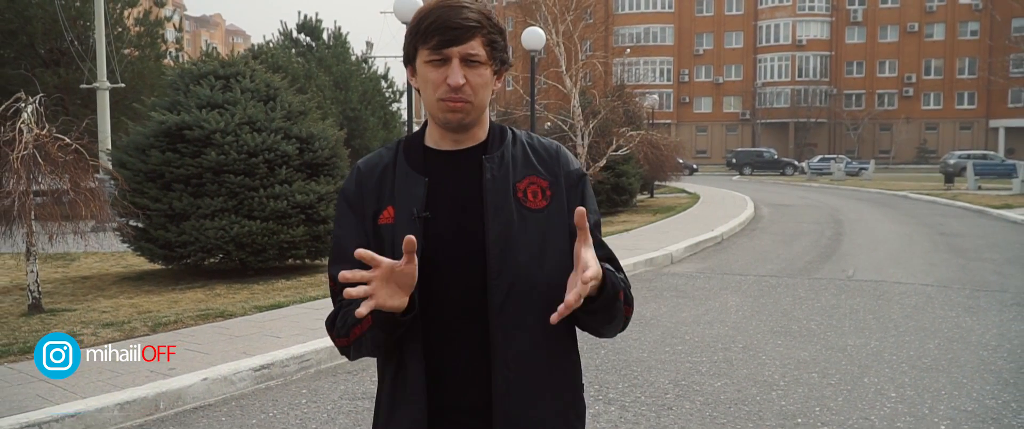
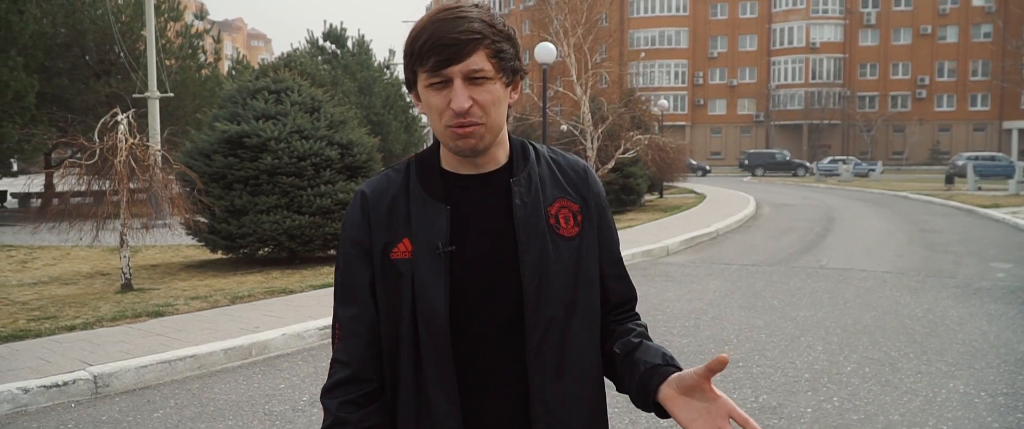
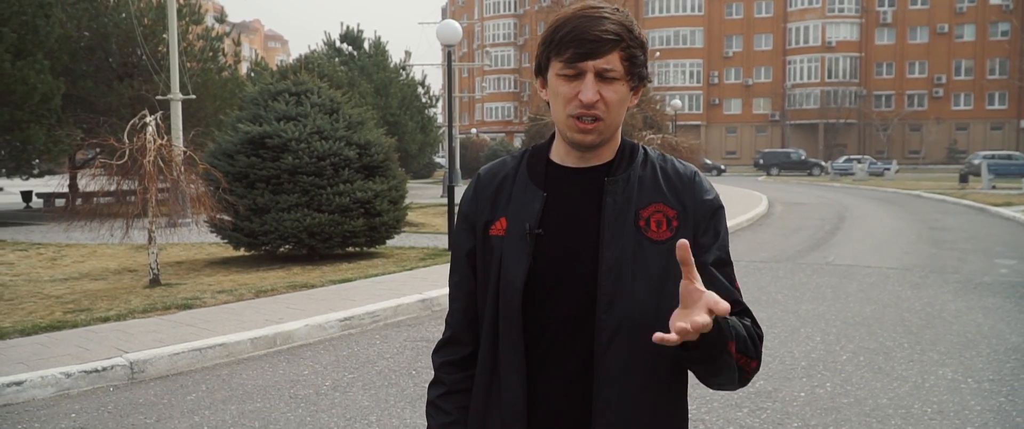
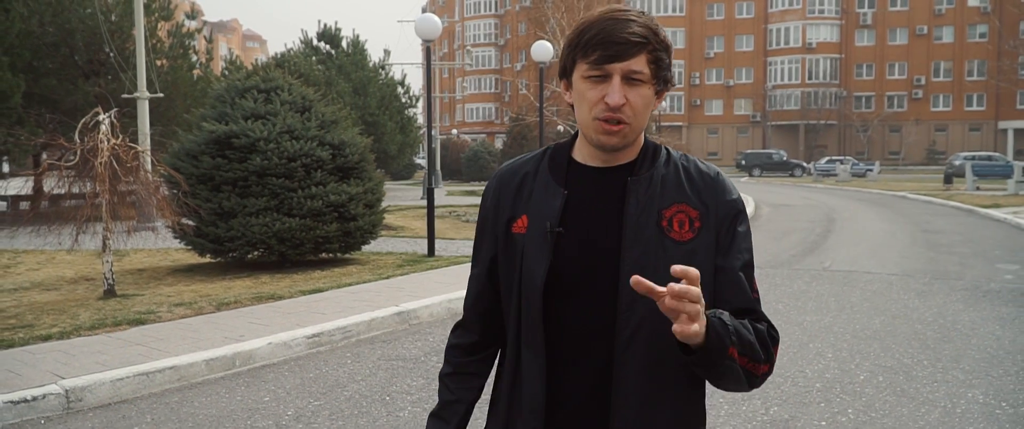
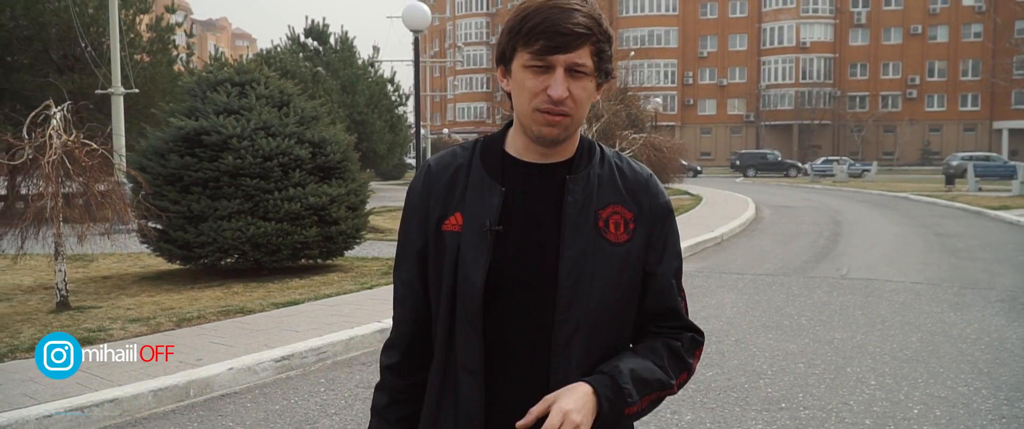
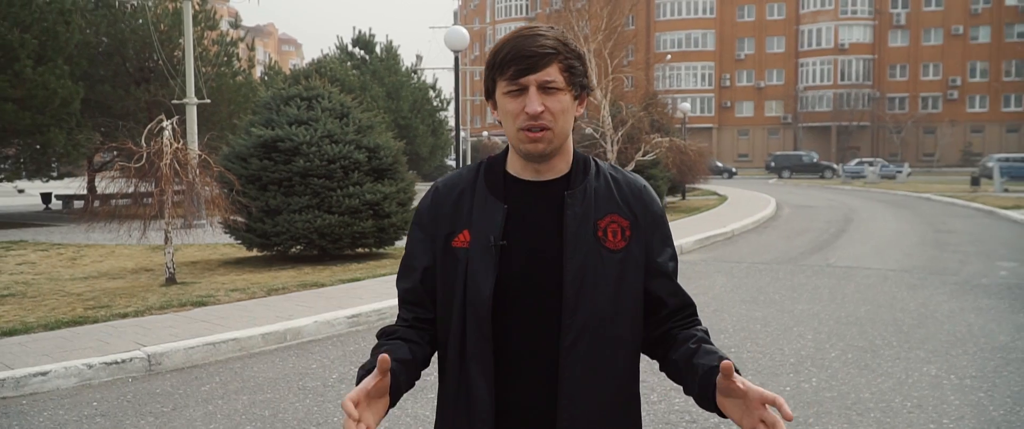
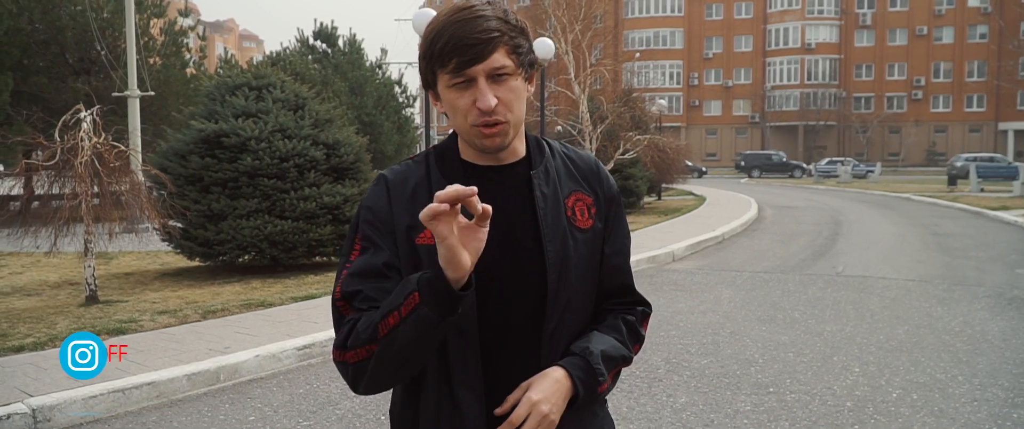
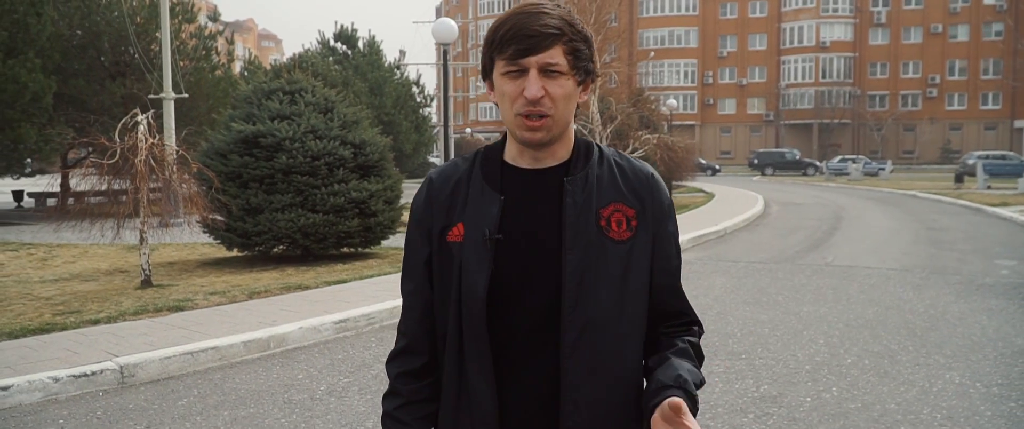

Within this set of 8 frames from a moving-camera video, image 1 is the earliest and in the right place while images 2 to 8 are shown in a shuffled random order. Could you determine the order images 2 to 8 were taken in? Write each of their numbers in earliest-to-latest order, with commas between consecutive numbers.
5, 7, 4, 2, 8, 3, 6
